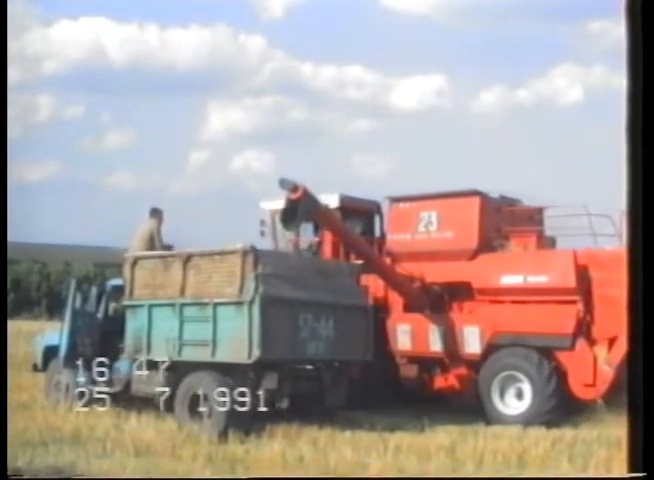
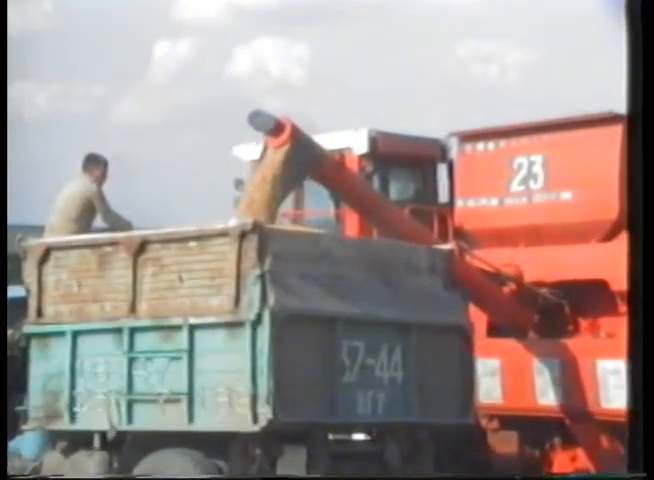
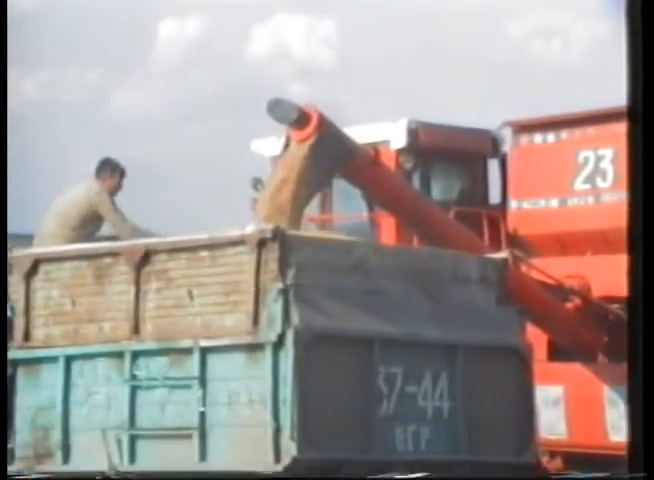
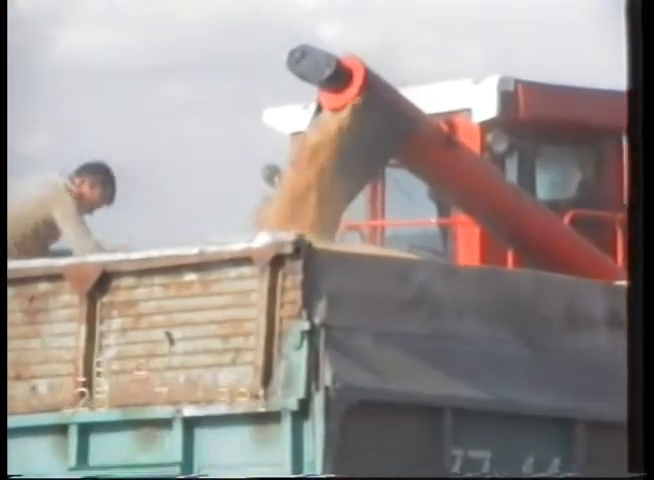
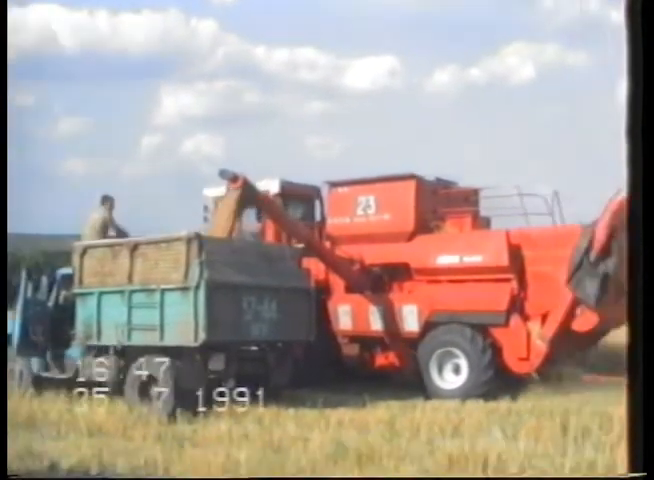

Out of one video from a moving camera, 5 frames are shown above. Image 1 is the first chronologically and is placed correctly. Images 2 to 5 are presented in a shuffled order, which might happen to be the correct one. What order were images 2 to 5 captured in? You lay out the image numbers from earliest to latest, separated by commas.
5, 2, 3, 4
